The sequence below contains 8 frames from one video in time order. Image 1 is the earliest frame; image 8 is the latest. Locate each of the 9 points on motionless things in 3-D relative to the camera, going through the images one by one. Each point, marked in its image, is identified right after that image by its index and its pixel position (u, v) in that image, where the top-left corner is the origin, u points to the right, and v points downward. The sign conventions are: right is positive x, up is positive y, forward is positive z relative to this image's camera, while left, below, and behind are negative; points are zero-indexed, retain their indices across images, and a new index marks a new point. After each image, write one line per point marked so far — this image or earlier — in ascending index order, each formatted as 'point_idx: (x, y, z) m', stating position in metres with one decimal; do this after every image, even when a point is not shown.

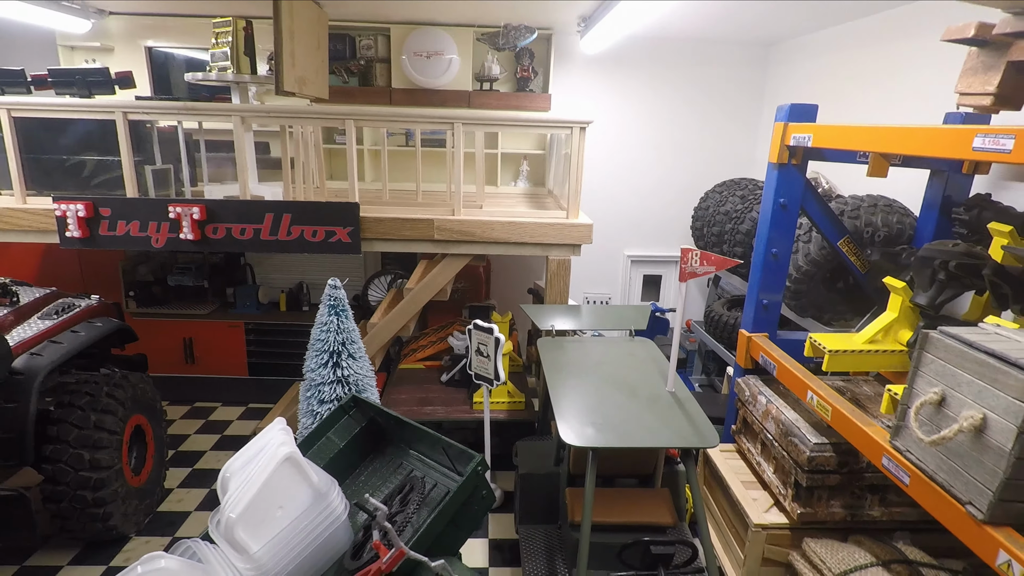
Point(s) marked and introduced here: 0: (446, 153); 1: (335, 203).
0: (-0.4, +0.8, +3.3) m
1: (-0.8, +0.4, +2.7) m
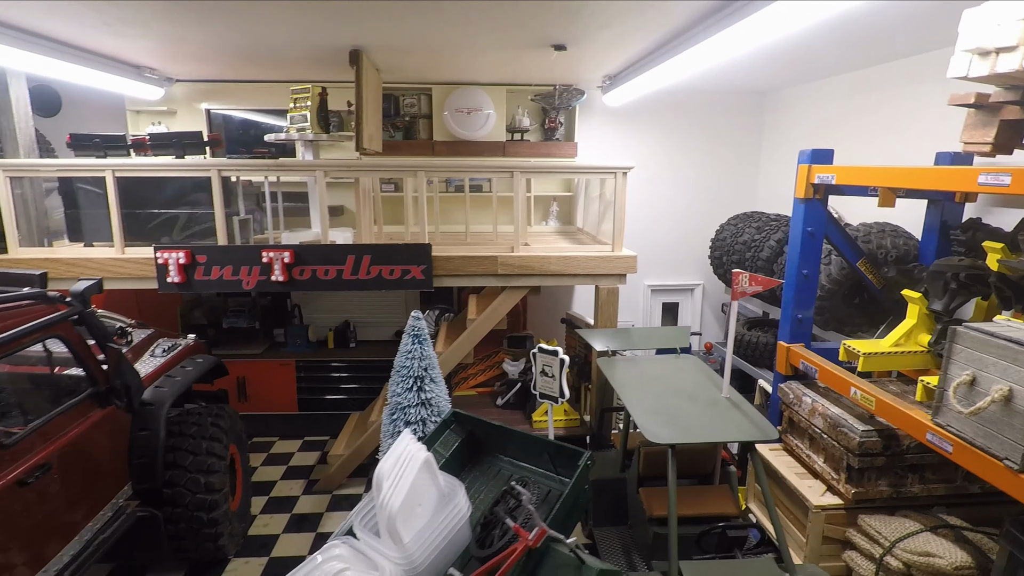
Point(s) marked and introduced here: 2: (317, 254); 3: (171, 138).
0: (-0.1, +0.6, +3.7) m
1: (-0.5, +0.2, +3.0) m
2: (-1.0, +0.2, +3.0) m
3: (-1.8, +0.8, +3.0) m
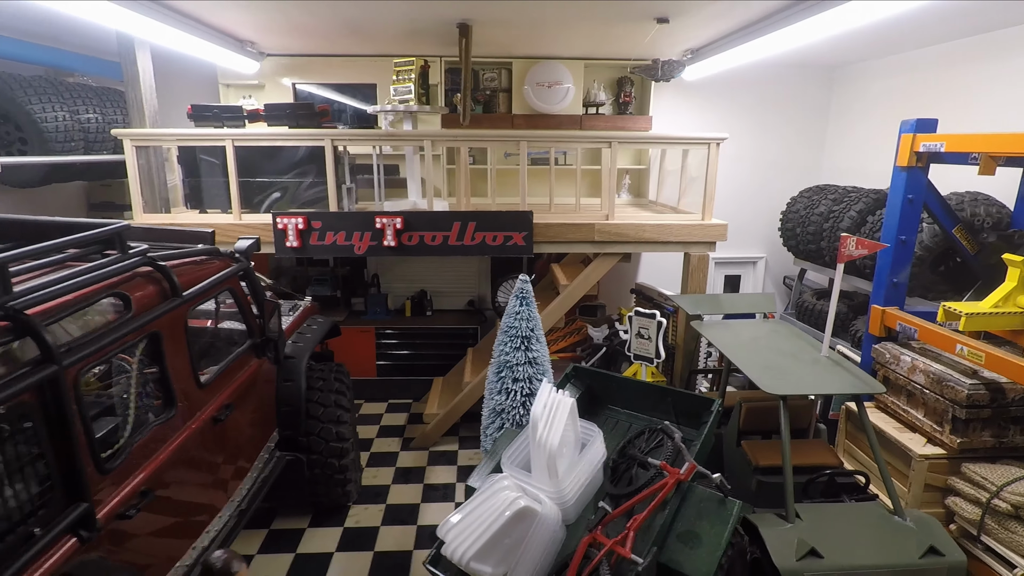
0: (+0.4, +0.8, +3.8) m
1: (0.0, +0.4, +3.1) m
2: (-0.5, +0.4, +3.1) m
3: (-1.3, +1.0, +3.2) m
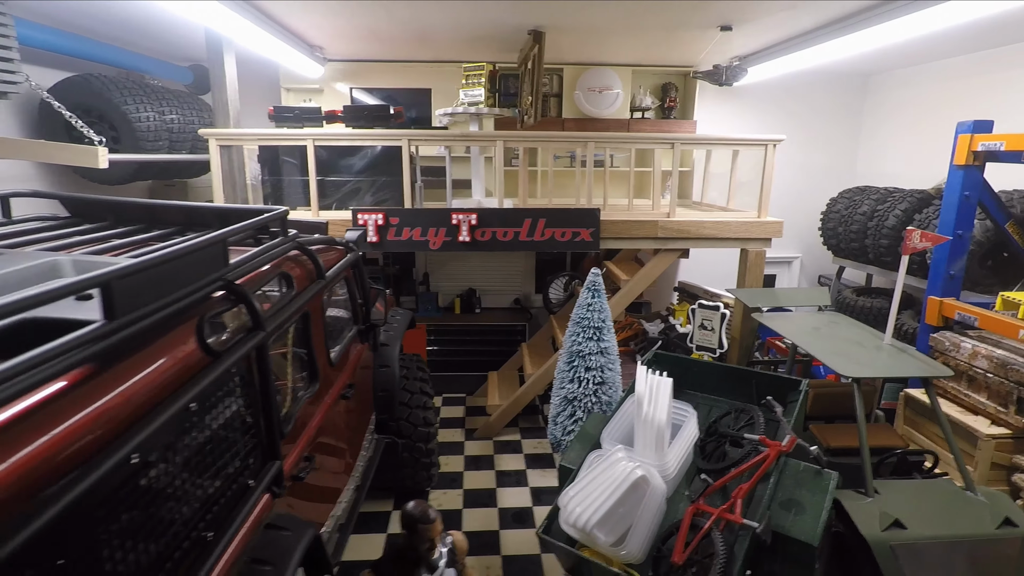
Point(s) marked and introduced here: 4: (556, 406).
0: (+0.8, +0.8, +4.0) m
1: (+0.4, +0.5, +3.3) m
2: (-0.1, +0.4, +3.2) m
3: (-0.9, +1.0, +3.3) m
4: (+0.2, -0.7, +3.2) m
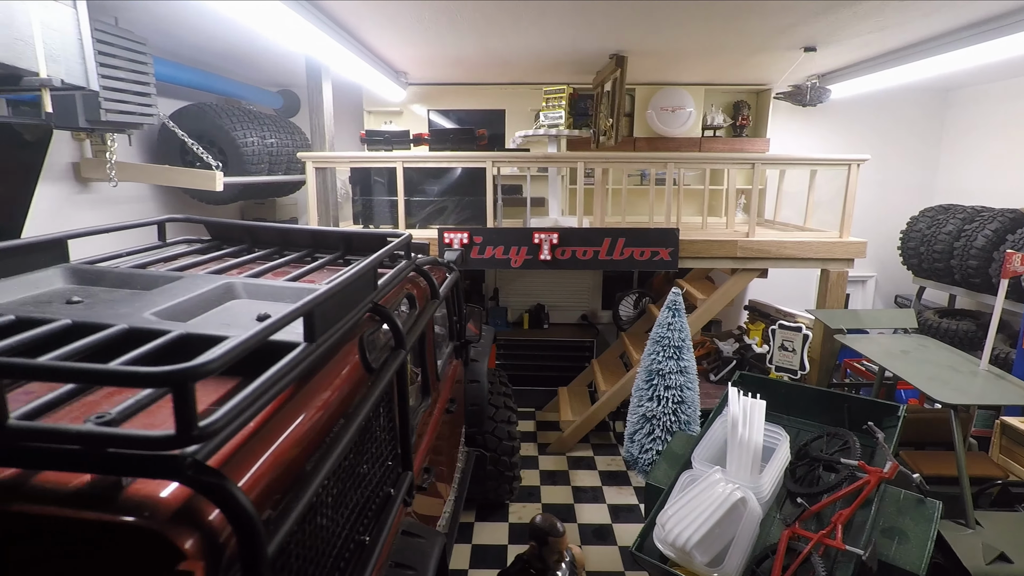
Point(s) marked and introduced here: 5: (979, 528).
0: (+1.3, +0.7, +4.0) m
1: (+0.9, +0.3, +3.3) m
2: (+0.4, +0.3, +3.3) m
3: (-0.4, +0.9, +3.5) m
4: (+0.7, -0.8, +3.2) m
5: (+1.9, -1.0, +2.3) m
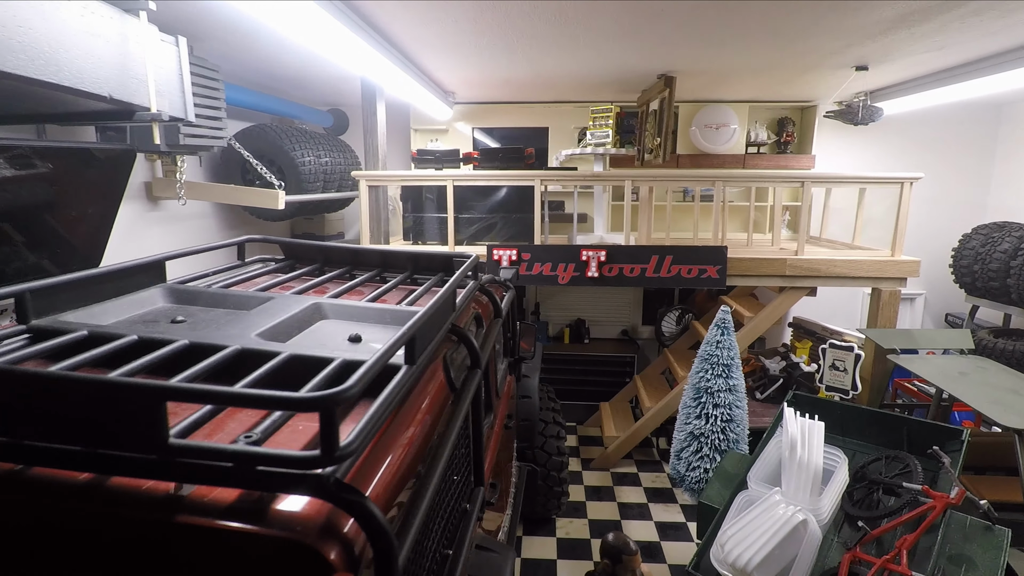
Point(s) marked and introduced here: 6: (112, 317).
0: (+1.6, +0.6, +4.0) m
1: (+1.1, +0.2, +3.3) m
2: (+0.7, +0.2, +3.4) m
3: (-0.1, +0.8, +3.5) m
4: (+1.0, -0.9, +3.2) m
5: (+2.1, -1.1, +2.3) m
6: (-0.9, -0.1, +1.4) m
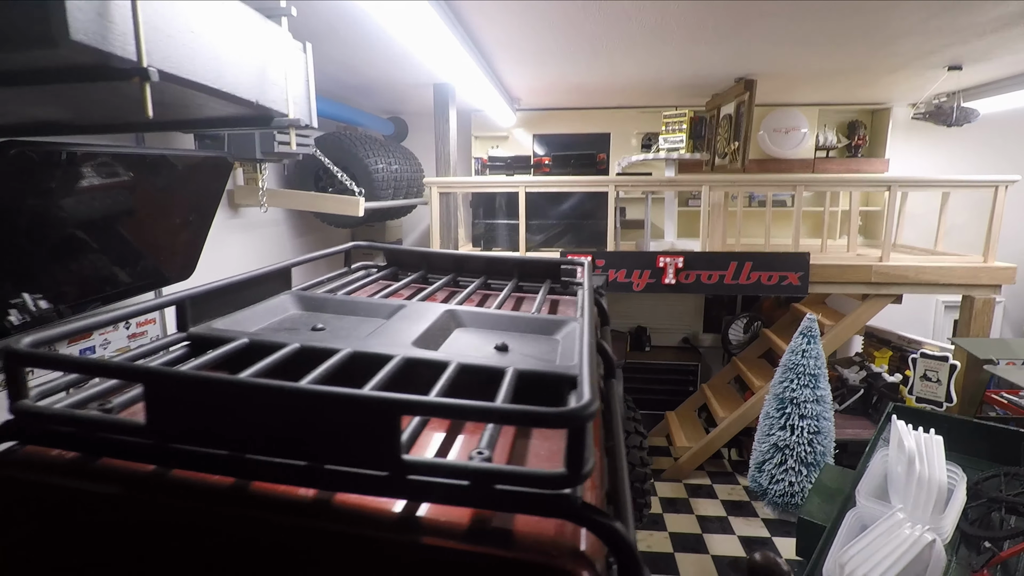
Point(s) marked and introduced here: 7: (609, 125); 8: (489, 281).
0: (+2.1, +0.5, +3.9) m
1: (+1.6, +0.2, +3.2) m
2: (+1.1, +0.2, +3.3) m
3: (+0.3, +0.8, +3.5) m
4: (+1.4, -0.9, +3.1) m
5: (+2.5, -1.1, +2.1) m
6: (-0.6, -0.1, +1.3) m
7: (+0.8, +1.3, +4.6) m
8: (-0.1, 0.0, +2.0) m
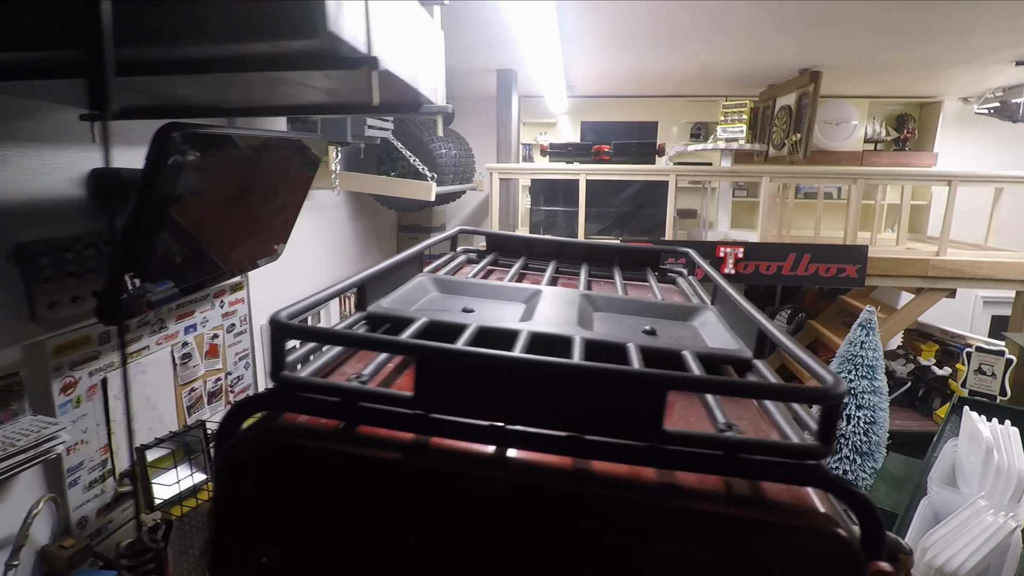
0: (+2.5, +0.6, +3.9) m
1: (+1.9, +0.2, +3.3) m
2: (+1.5, +0.2, +3.3) m
3: (+0.7, +0.9, +3.5) m
4: (+1.7, -0.9, +3.2) m
5: (+2.9, -1.1, +2.2) m
6: (-0.2, 0.0, +1.4) m
7: (+1.1, +1.4, +4.6) m
8: (+0.3, +0.1, +2.0) m
